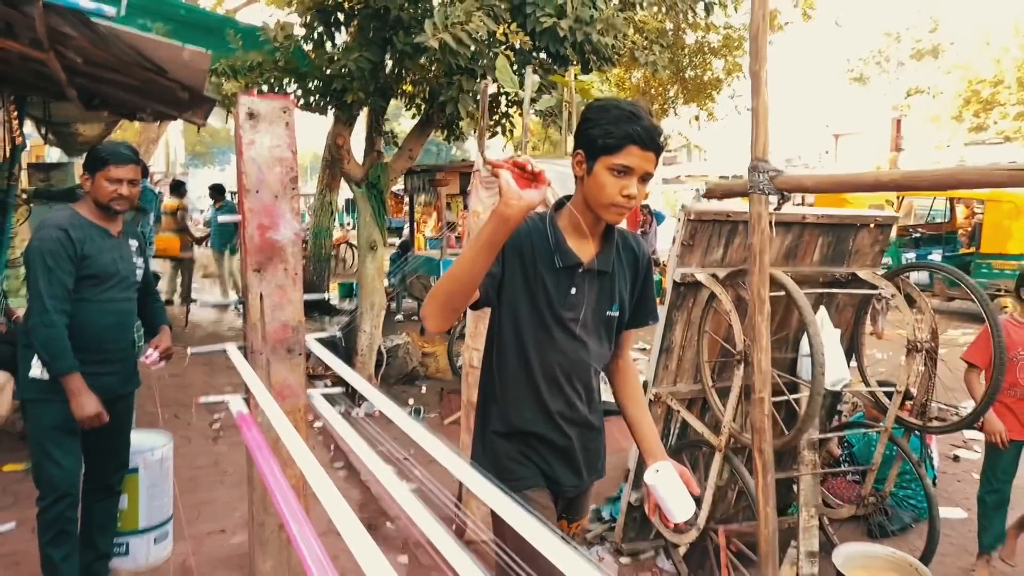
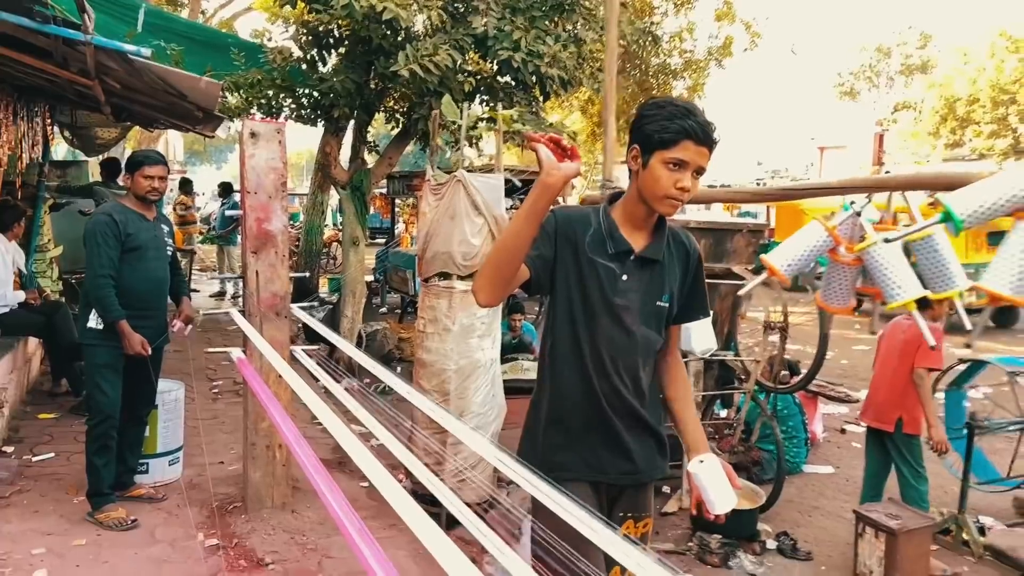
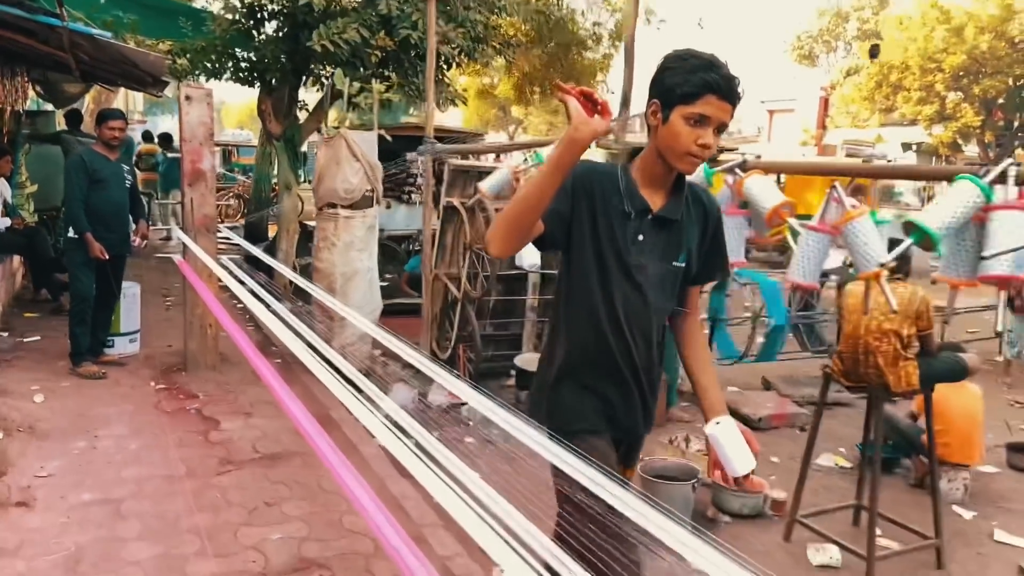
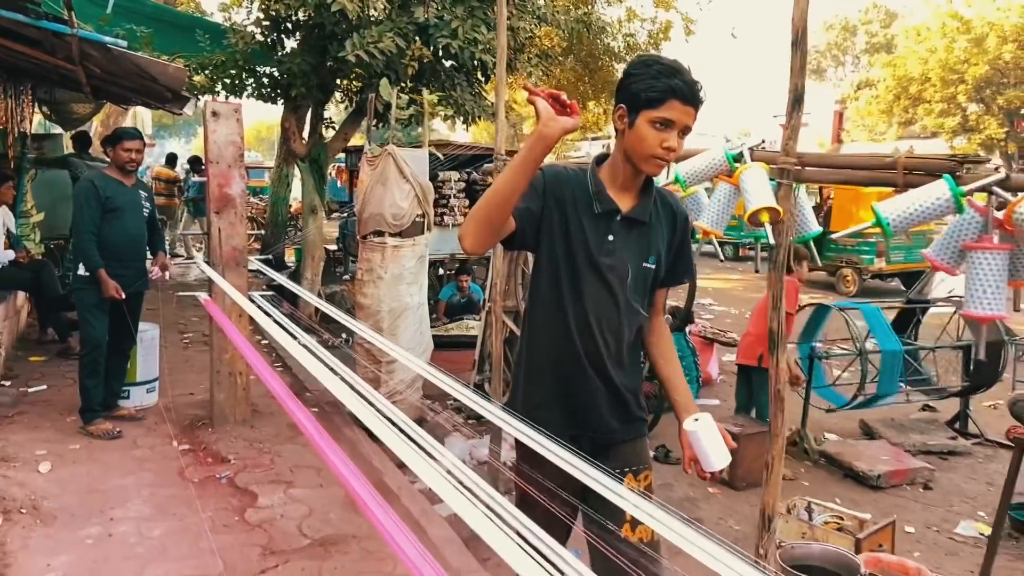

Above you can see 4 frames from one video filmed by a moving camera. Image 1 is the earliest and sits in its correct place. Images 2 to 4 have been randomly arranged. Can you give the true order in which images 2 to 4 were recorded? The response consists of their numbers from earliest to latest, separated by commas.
2, 4, 3
